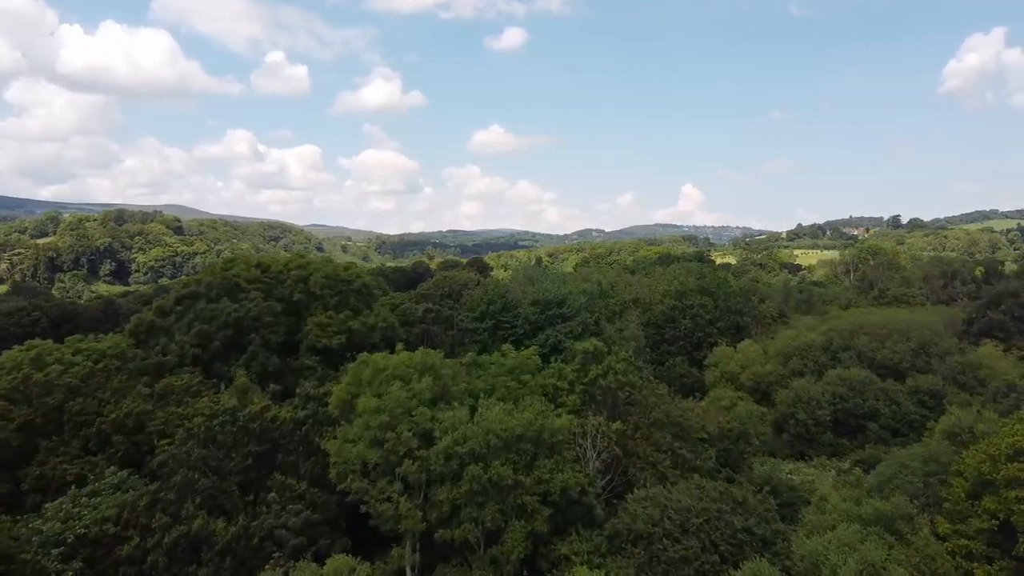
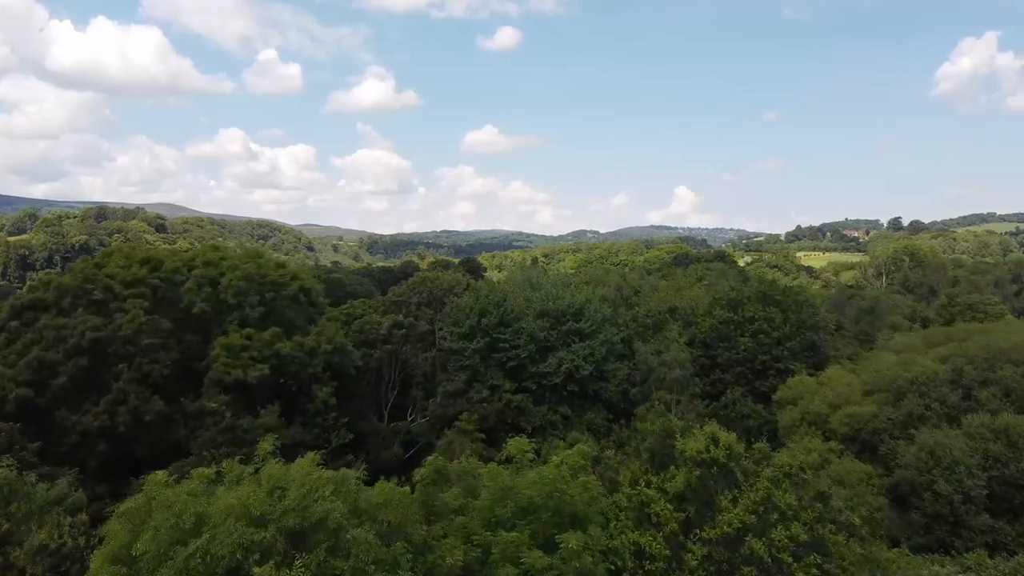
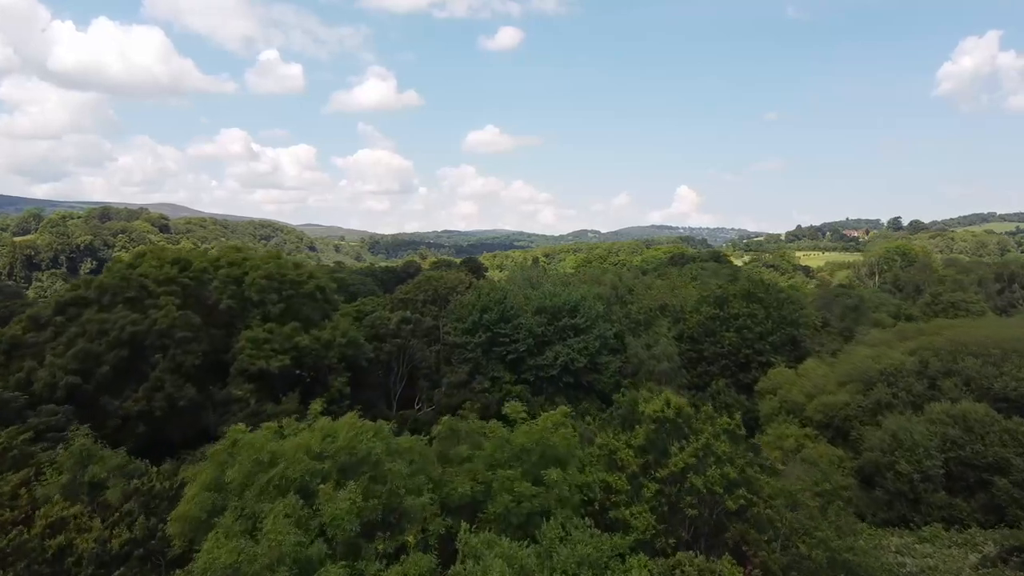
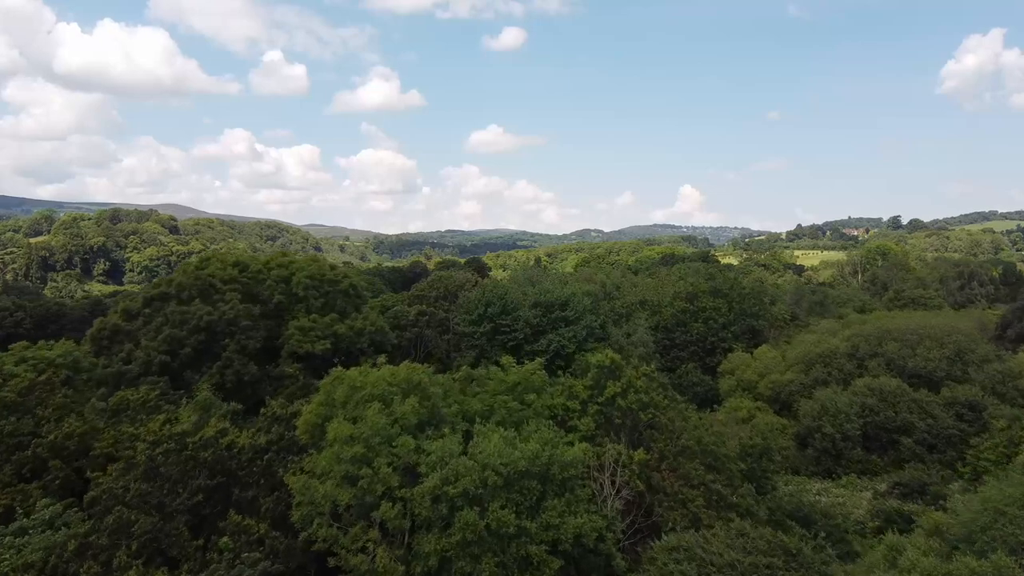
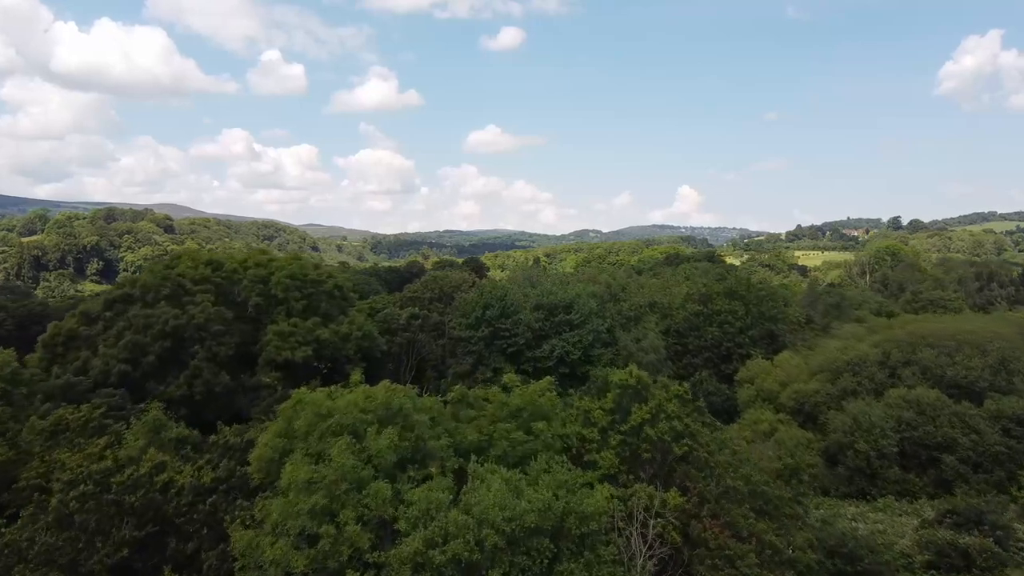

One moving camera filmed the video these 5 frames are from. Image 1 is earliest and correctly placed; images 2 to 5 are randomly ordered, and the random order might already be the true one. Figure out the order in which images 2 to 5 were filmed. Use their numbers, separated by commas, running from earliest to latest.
4, 5, 3, 2
